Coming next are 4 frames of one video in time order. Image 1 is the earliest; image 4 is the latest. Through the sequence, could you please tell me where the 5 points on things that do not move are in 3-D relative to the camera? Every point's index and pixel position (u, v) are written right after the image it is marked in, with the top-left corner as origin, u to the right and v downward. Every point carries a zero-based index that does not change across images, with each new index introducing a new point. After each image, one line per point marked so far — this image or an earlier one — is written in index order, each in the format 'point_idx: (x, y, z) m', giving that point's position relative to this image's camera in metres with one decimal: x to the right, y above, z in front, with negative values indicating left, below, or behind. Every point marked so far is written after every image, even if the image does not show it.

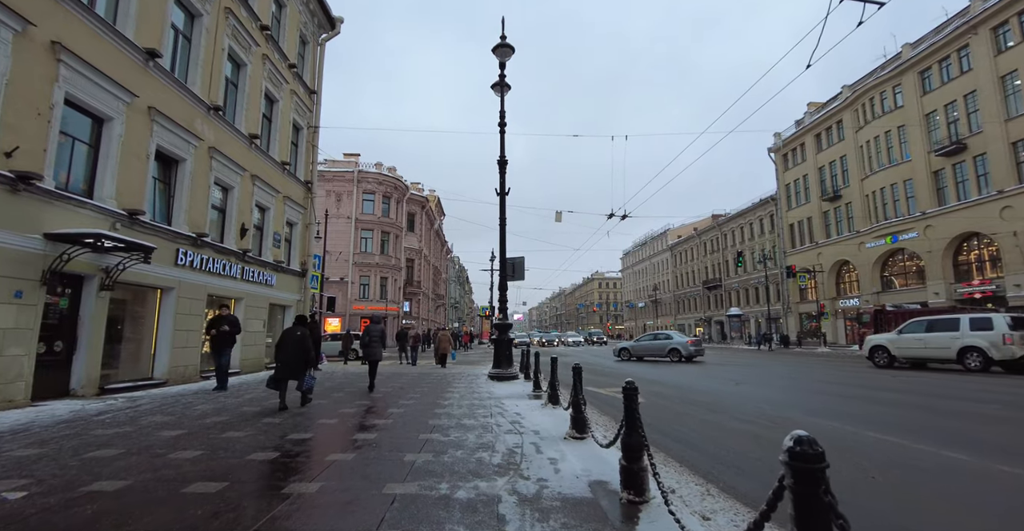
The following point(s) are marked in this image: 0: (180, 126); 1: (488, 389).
0: (-7.7, +3.2, +10.9) m
1: (-0.6, -2.9, +10.8) m
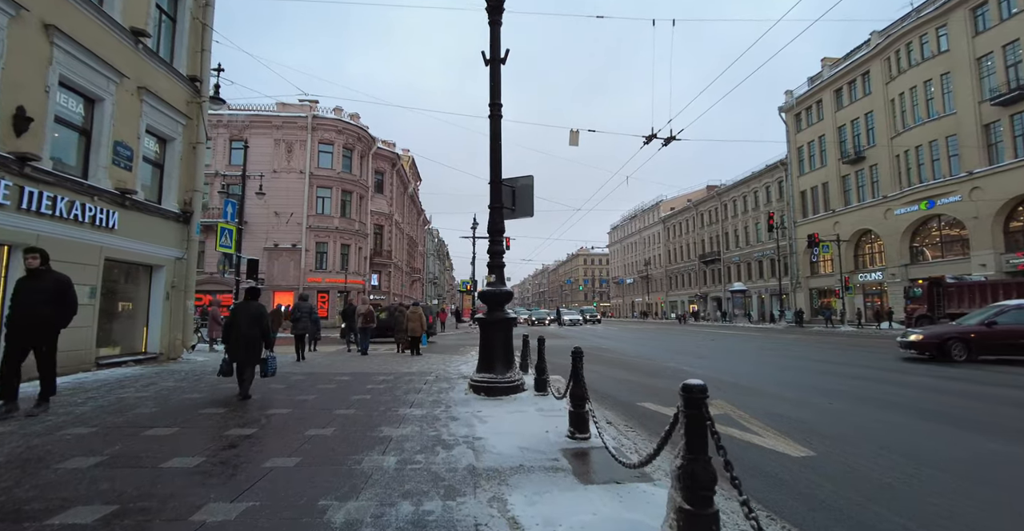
0: (-7.5, +4.4, +4.6) m
1: (-0.5, -1.7, +5.1) m
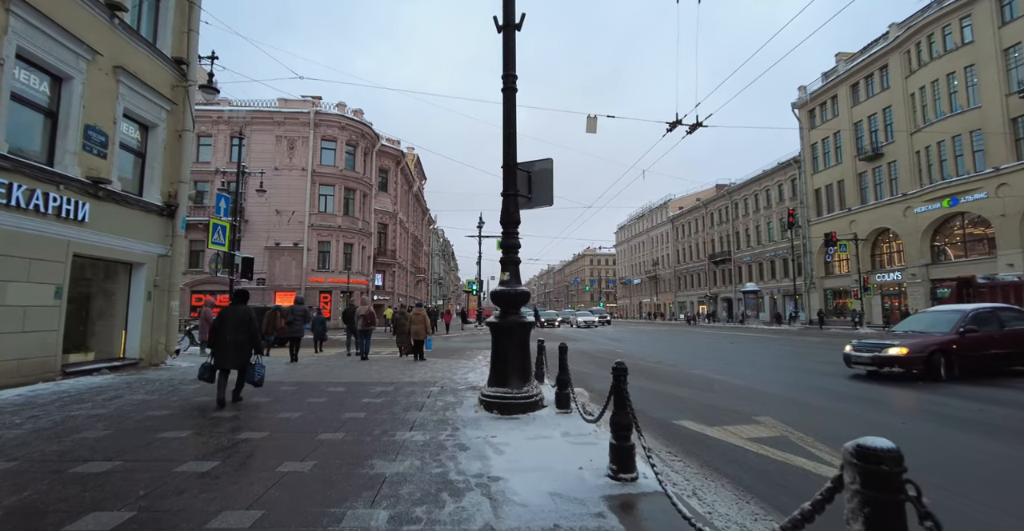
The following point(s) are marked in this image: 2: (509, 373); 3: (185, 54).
0: (-7.3, +4.5, +3.7) m
1: (-0.3, -1.7, +4.1) m
2: (0.0, -1.4, +6.1) m
3: (-7.9, +5.1, +11.4) m
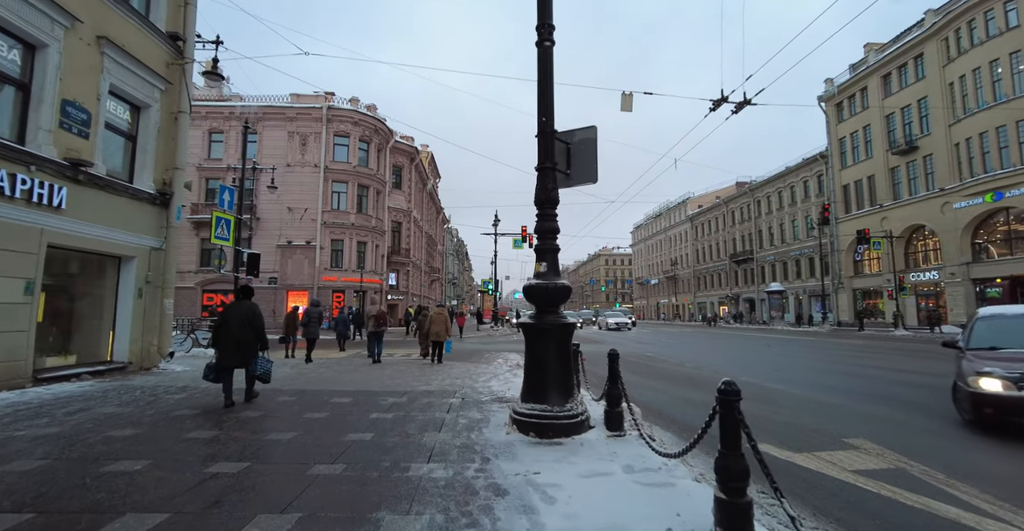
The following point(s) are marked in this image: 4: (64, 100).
0: (-7.0, +4.6, +2.8) m
1: (+0.1, -1.5, +3.0) m
2: (+0.4, -1.2, +4.9) m
3: (-7.3, +5.2, +10.5) m
4: (-7.2, +2.6, +7.6) m
